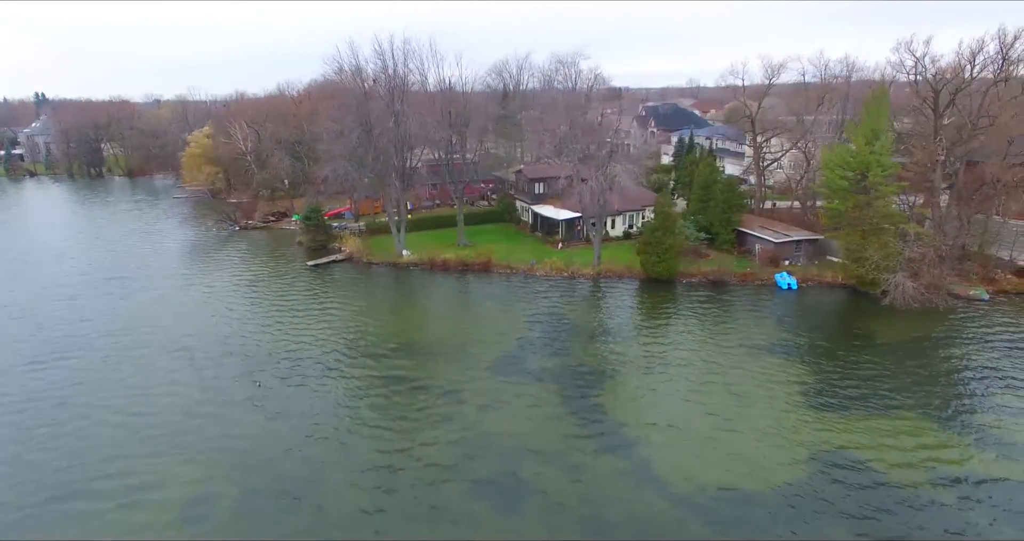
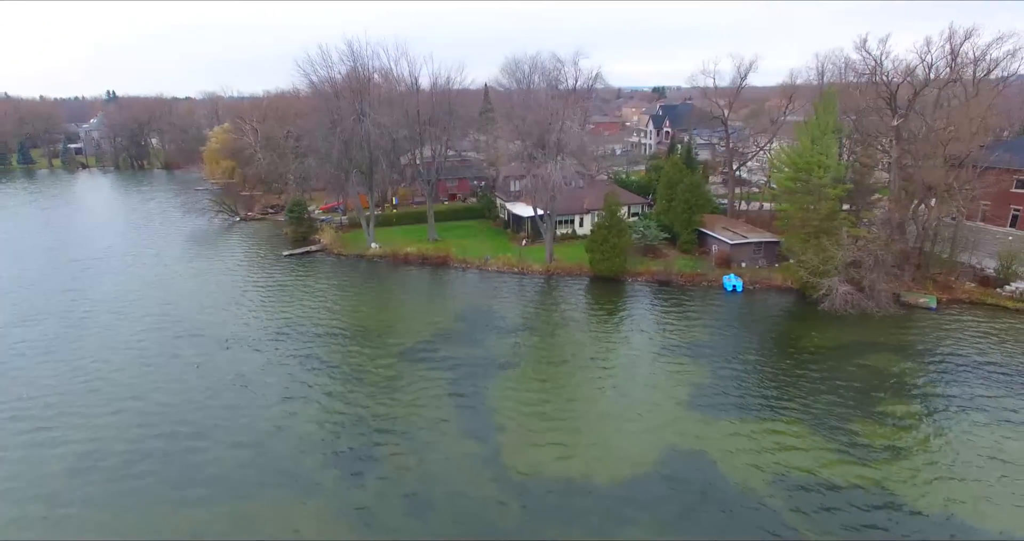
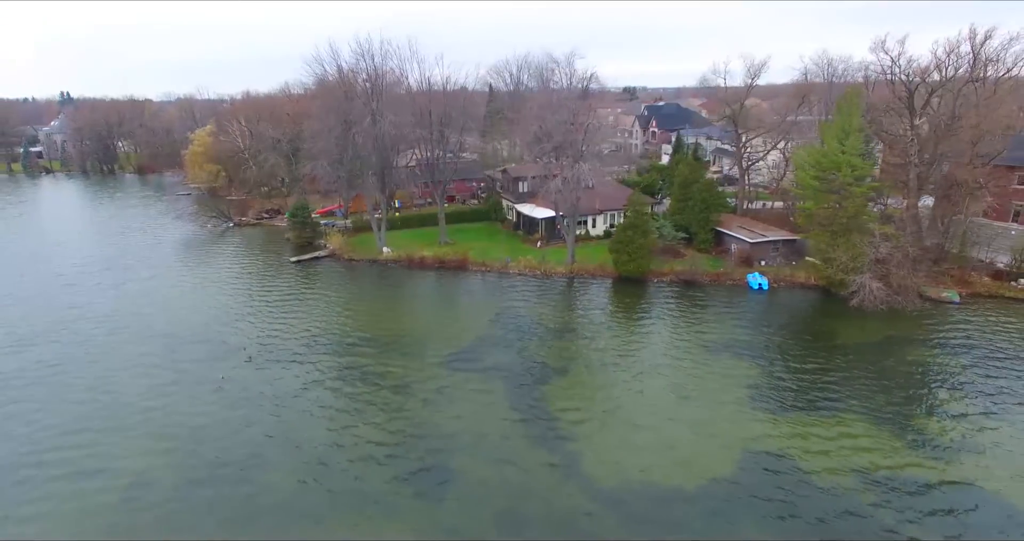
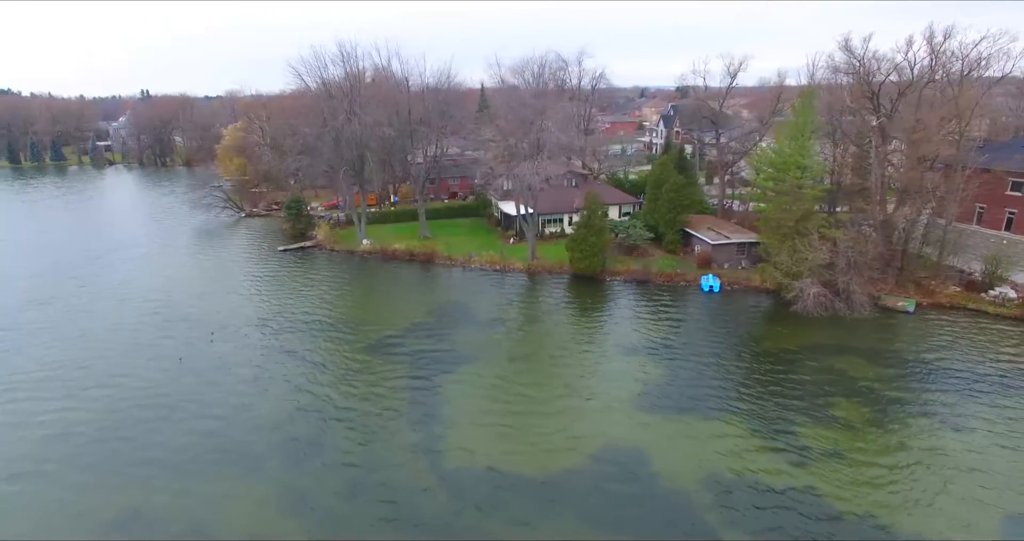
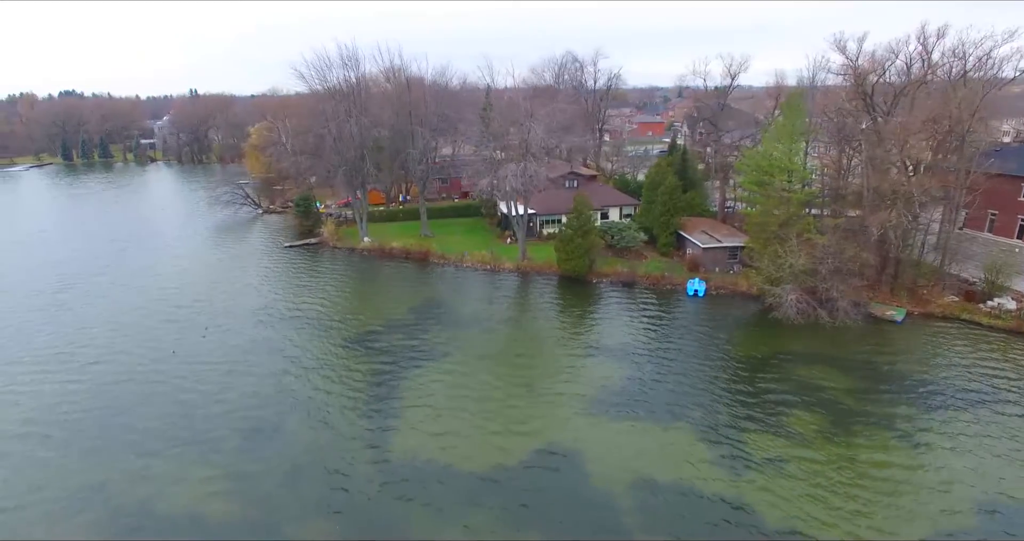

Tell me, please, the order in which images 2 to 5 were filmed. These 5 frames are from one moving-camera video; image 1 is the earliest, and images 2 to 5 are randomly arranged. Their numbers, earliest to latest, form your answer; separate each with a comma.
3, 2, 4, 5
